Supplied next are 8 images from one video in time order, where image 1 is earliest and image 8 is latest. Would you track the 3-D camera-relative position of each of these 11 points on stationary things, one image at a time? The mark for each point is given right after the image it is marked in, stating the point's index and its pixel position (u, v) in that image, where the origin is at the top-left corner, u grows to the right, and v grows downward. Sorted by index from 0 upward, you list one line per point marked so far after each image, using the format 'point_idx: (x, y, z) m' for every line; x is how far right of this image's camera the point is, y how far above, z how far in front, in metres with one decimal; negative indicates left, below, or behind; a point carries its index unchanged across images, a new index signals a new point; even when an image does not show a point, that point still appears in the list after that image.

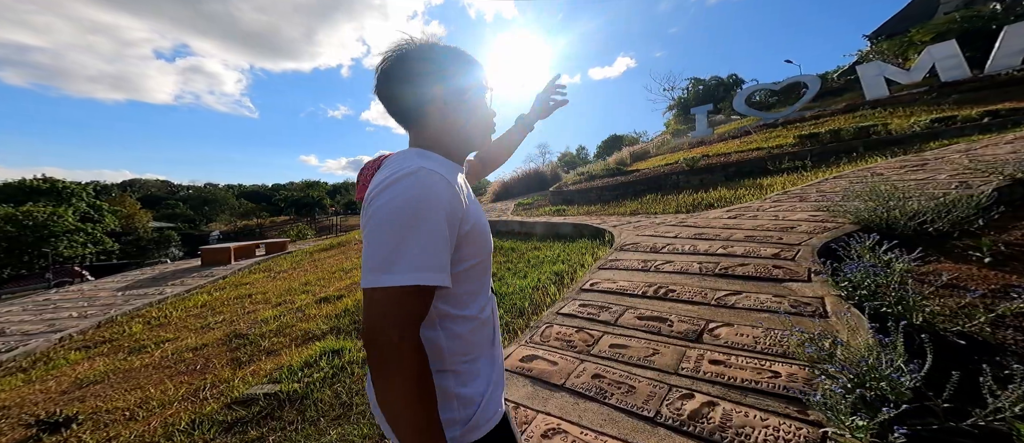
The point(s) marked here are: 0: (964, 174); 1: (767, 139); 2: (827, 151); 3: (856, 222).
0: (+5.0, +0.5, +4.0) m
1: (+7.9, +2.5, +10.9) m
2: (+6.3, +1.4, +7.2) m
3: (+2.9, 0.0, +3.1) m
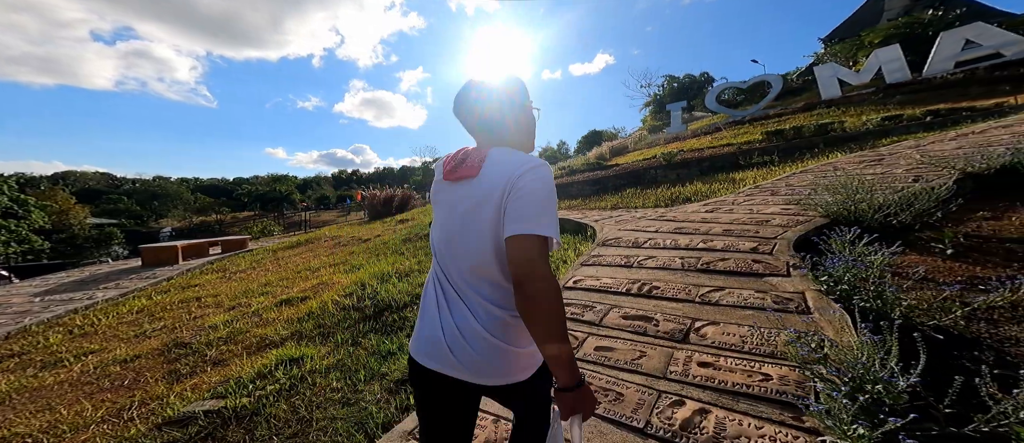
0: (+4.7, +0.6, +4.2) m
1: (+7.1, +2.7, +11.3) m
2: (+5.8, +1.5, +7.4) m
3: (+2.7, +0.1, +3.2) m
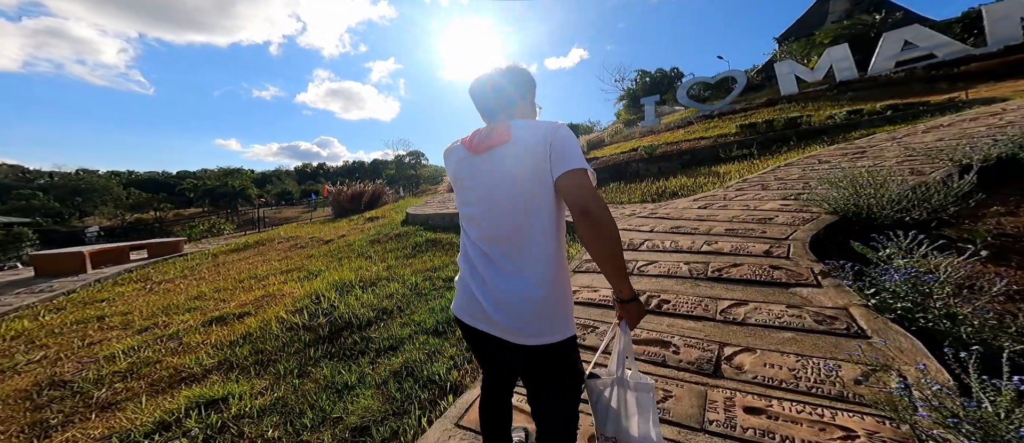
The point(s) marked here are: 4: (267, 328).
0: (+4.5, +0.7, +4.1) m
1: (+6.3, +2.9, +11.3) m
2: (+5.3, +1.7, +7.4) m
3: (+2.5, +0.1, +2.9) m
4: (-1.8, -0.8, +2.8) m
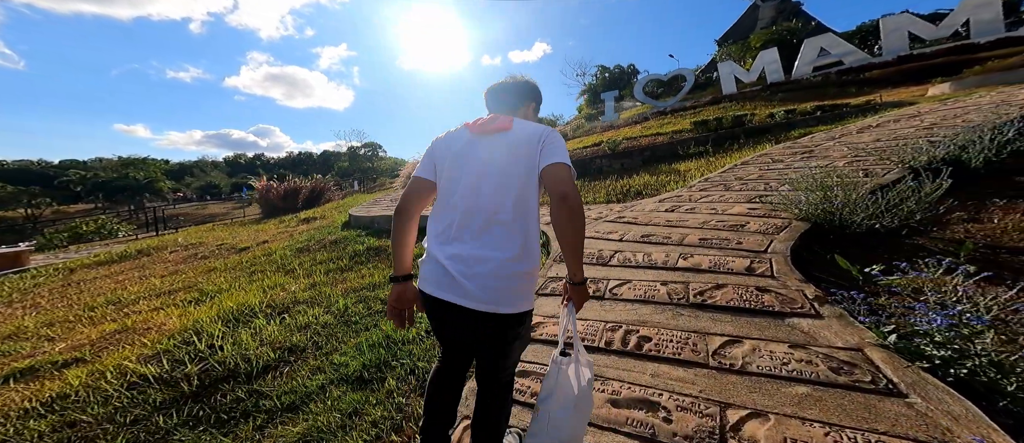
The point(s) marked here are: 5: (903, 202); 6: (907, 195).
0: (+3.9, +0.7, +4.1) m
1: (+4.8, +3.1, +11.4) m
2: (+4.3, +1.7, +7.5) m
3: (+2.1, 0.0, +2.7) m
4: (-2.2, -0.9, +2.0) m
5: (+2.5, +0.1, +2.4) m
6: (+2.6, +0.2, +2.5) m
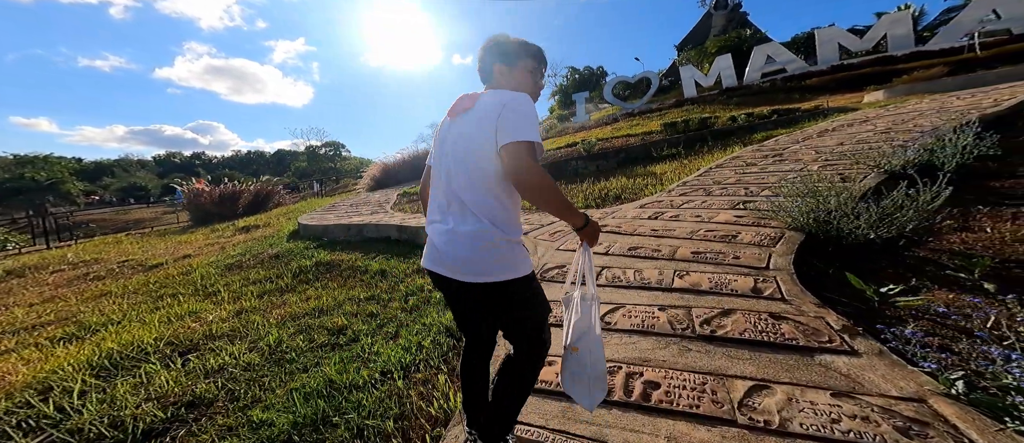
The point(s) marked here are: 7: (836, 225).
0: (+3.6, +0.6, +4.1) m
1: (+3.8, +3.0, +11.4) m
2: (+3.7, +1.7, +7.5) m
3: (+2.0, 0.0, +2.5) m
4: (-2.3, -1.0, +1.4) m
5: (+2.3, 0.0, +2.3) m
6: (+2.5, +0.1, +2.3) m
7: (+2.0, 0.0, +2.3) m
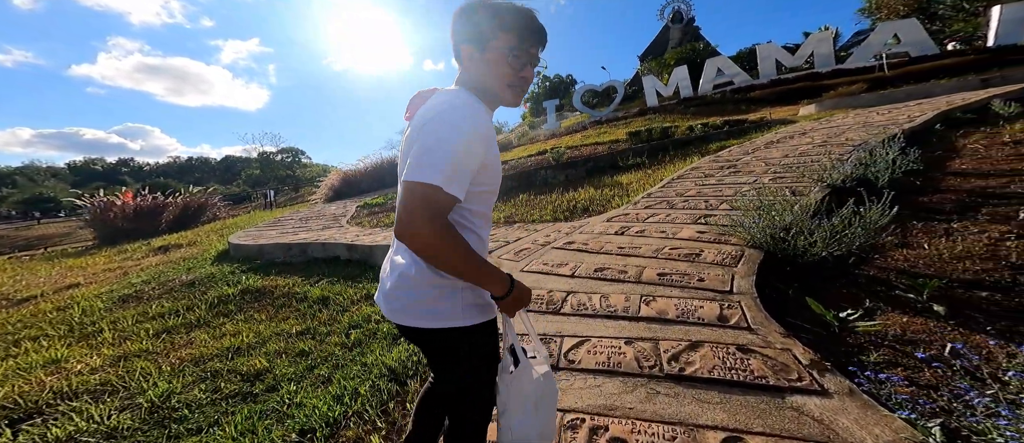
0: (+3.1, +0.5, +4.3) m
1: (+2.6, +2.7, +11.6) m
2: (+2.9, +1.5, +7.6) m
3: (+1.7, -0.2, +2.5) m
4: (-2.4, -1.2, +1.0) m
5: (+2.1, -0.1, +2.3) m
6: (+2.2, 0.0, +2.4) m
7: (+1.7, -0.1, +2.3) m
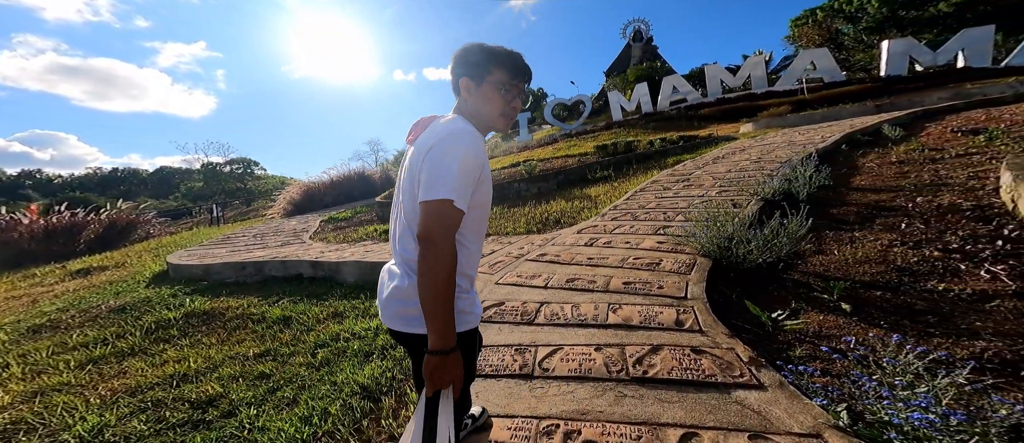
0: (+2.8, +0.4, +4.6) m
1: (+1.5, +2.5, +12.0) m
2: (+2.2, +1.3, +8.0) m
3: (+1.4, -0.2, +2.7) m
4: (-2.5, -1.4, +0.9) m
5: (+1.9, -0.1, +2.6) m
6: (+2.0, -0.1, +2.7) m
7: (+1.6, -0.2, +2.5) m
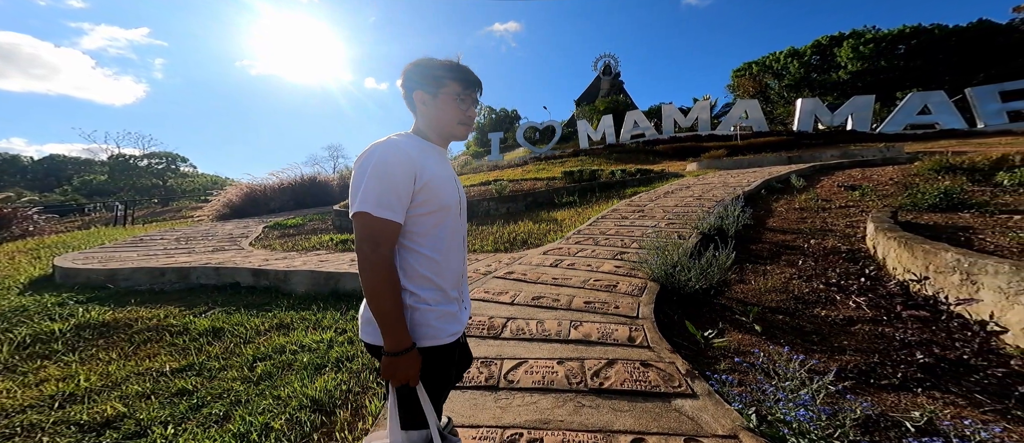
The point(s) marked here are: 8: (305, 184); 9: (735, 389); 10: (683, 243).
0: (+2.3, +0.1, +5.1) m
1: (+0.4, +2.0, +12.4) m
2: (+1.5, +1.0, +8.4) m
3: (+1.2, -0.5, +3.1) m
4: (-2.5, -1.5, +0.9) m
5: (+1.6, -0.4, +3.0) m
6: (+1.7, -0.3, +3.1) m
7: (+1.3, -0.4, +2.9) m
8: (-7.2, +1.4, +13.0) m
9: (+1.1, -0.8, +1.8) m
10: (+1.7, -0.2, +3.6) m
